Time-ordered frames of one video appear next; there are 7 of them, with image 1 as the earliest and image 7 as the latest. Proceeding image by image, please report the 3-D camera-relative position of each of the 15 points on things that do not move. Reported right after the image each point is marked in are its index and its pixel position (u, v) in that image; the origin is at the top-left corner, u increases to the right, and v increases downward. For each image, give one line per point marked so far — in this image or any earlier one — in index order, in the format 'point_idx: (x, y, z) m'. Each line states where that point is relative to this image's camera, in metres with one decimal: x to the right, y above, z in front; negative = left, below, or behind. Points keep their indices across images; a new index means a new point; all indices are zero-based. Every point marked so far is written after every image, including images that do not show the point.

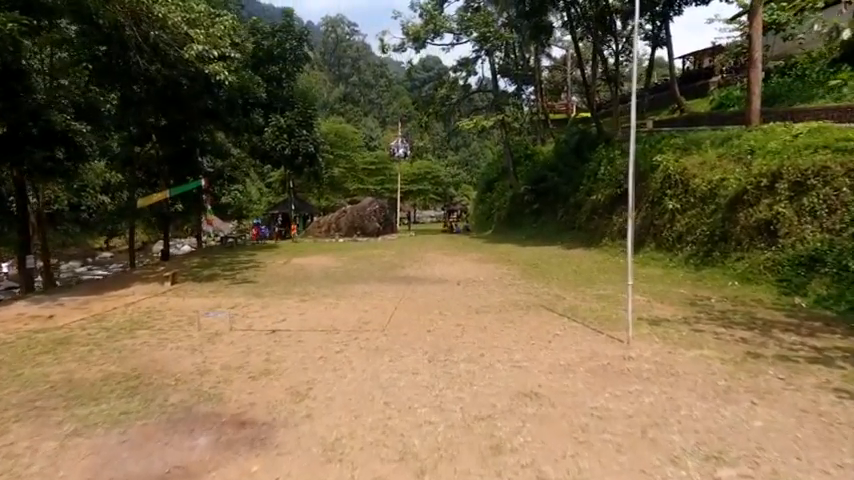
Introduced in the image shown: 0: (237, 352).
0: (-2.8, -1.7, +7.7) m
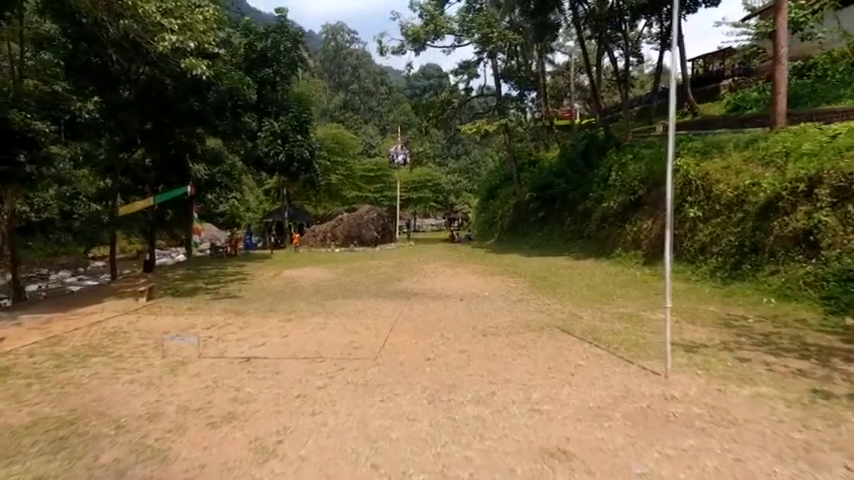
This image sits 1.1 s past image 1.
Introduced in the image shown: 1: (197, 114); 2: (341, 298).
0: (-2.8, -1.8, +6.5) m
1: (-8.9, +4.8, +19.9) m
2: (-2.1, -1.4, +12.8) m
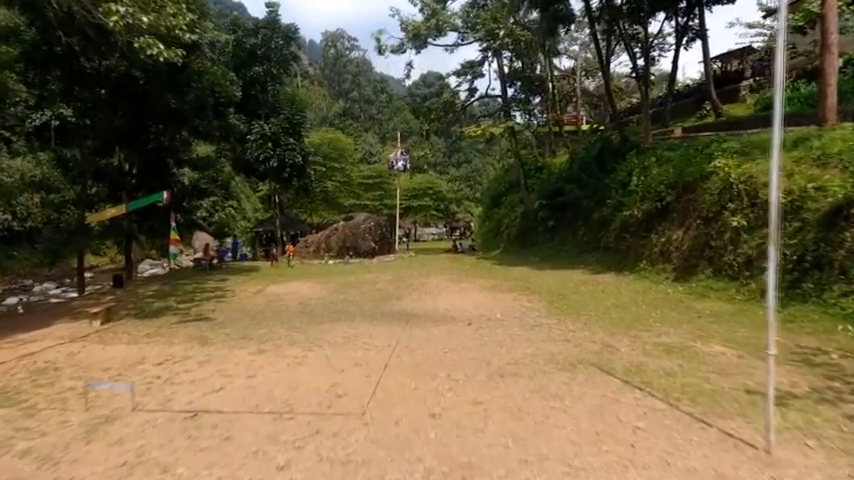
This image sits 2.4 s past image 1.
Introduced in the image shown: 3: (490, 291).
0: (-2.8, -2.0, +4.6) m
1: (-8.8, +4.4, +18.2) m
2: (-2.1, -1.7, +10.9) m
3: (+1.7, -1.4, +14.4) m
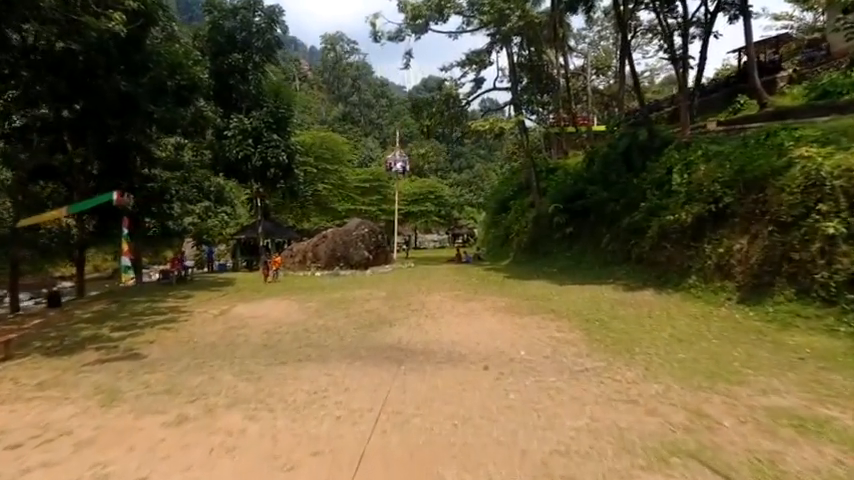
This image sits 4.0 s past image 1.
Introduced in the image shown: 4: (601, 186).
0: (-2.8, -2.1, +1.8) m
1: (-8.8, +4.2, +15.4) m
2: (-2.1, -1.9, +8.1) m
3: (+1.7, -1.7, +11.6) m
4: (+6.3, +2.0, +18.9) m
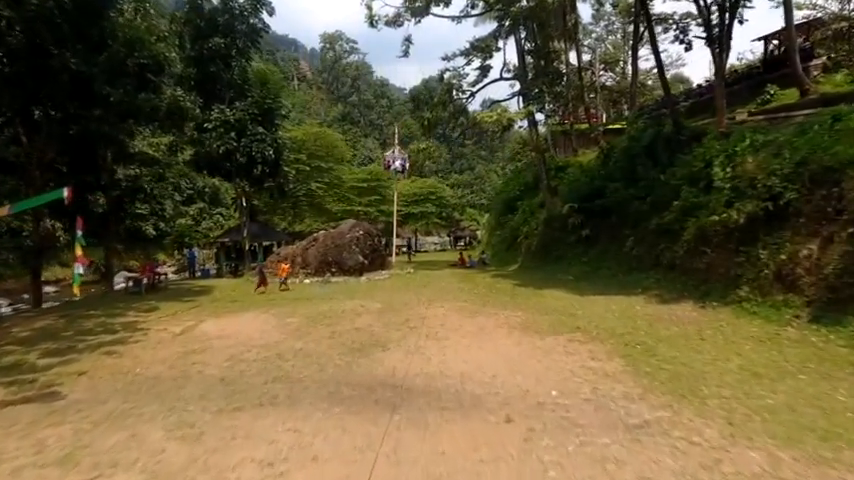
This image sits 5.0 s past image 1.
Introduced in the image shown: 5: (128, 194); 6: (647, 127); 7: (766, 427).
0: (-2.7, -2.2, -0.2) m
1: (-8.8, +4.1, +13.5) m
2: (-2.0, -2.0, +6.1) m
3: (+1.8, -1.8, +9.6) m
4: (+6.3, +1.8, +16.9) m
5: (-10.7, +1.7, +18.5) m
6: (+7.5, +3.9, +17.9) m
7: (+3.4, -1.8, +5.2) m
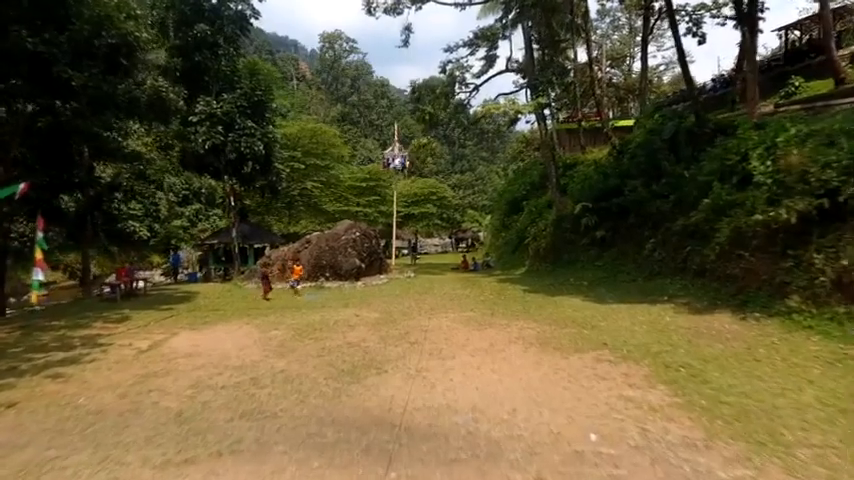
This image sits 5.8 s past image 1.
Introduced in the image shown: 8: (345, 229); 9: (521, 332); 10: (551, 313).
0: (-2.7, -2.2, -1.5) m
1: (-8.7, +4.0, +12.2) m
2: (-2.0, -2.0, +4.8) m
3: (+1.8, -1.8, +8.3) m
4: (+6.4, +1.8, +15.5) m
5: (-10.6, +1.6, +17.2) m
6: (+7.6, +3.8, +16.6) m
7: (+3.4, -1.9, +3.8) m
8: (-3.0, +0.4, +18.8) m
9: (+1.8, -1.7, +9.7) m
10: (+2.7, -1.6, +11.2) m
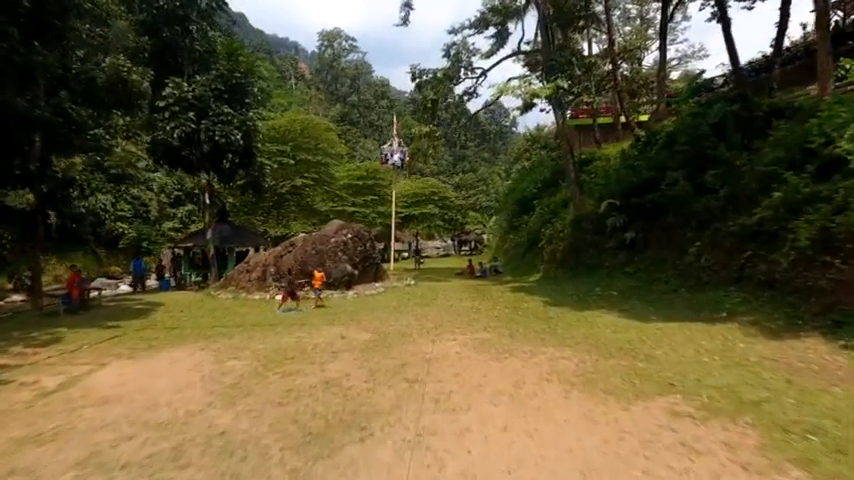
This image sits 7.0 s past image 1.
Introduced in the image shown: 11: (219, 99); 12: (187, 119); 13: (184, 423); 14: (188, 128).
0: (-2.7, -2.2, -3.9) m
1: (-8.7, +4.0, +9.9) m
2: (-2.0, -2.0, +2.5) m
3: (+1.9, -1.8, +5.9) m
4: (+6.4, +1.7, +13.2) m
5: (-10.6, +1.5, +14.9) m
6: (+7.6, +3.7, +14.2) m
7: (+3.5, -1.9, +1.5) m
8: (-2.9, +0.3, +16.5) m
9: (+1.8, -1.7, +7.4) m
10: (+2.7, -1.6, +8.9) m
11: (-6.5, +4.5, +16.6) m
12: (-7.3, +3.7, +16.0) m
13: (-2.6, -1.9, +5.5) m
14: (-7.3, +3.4, +16.1) m
